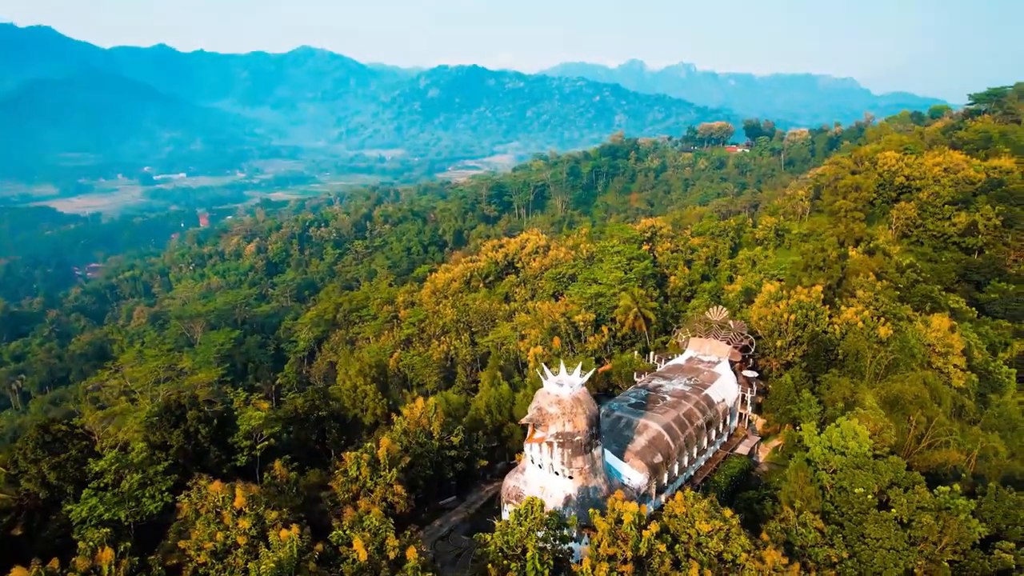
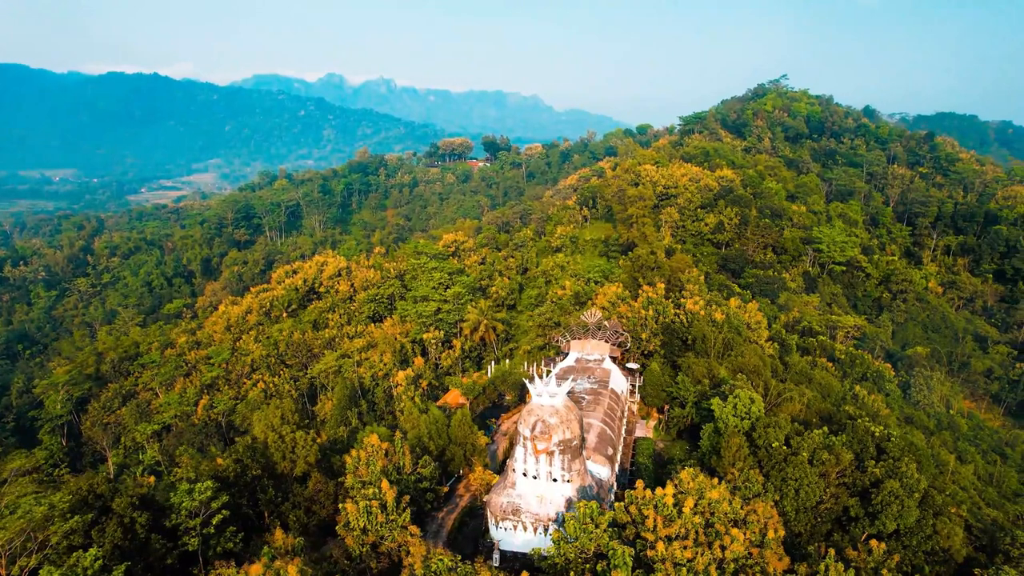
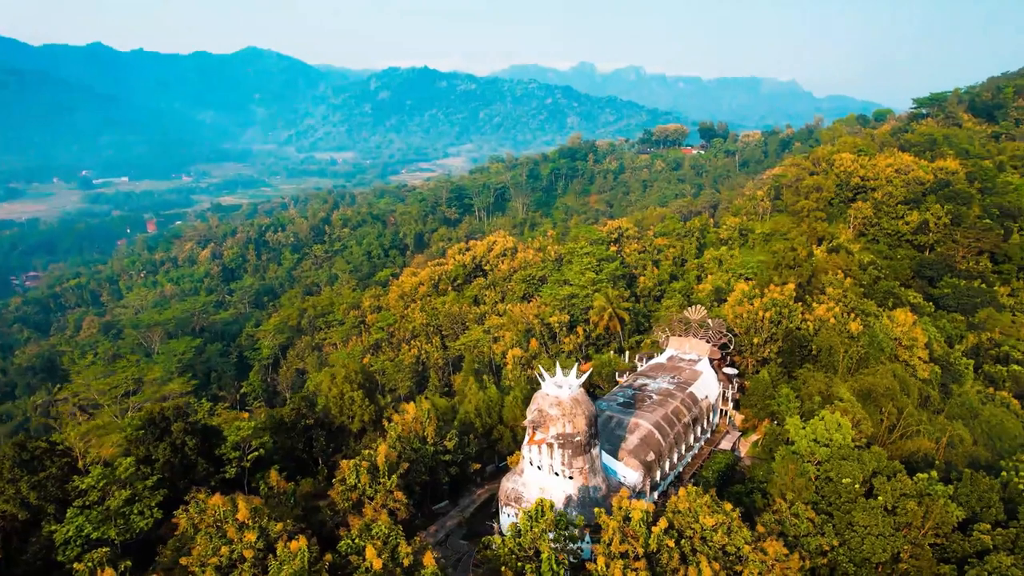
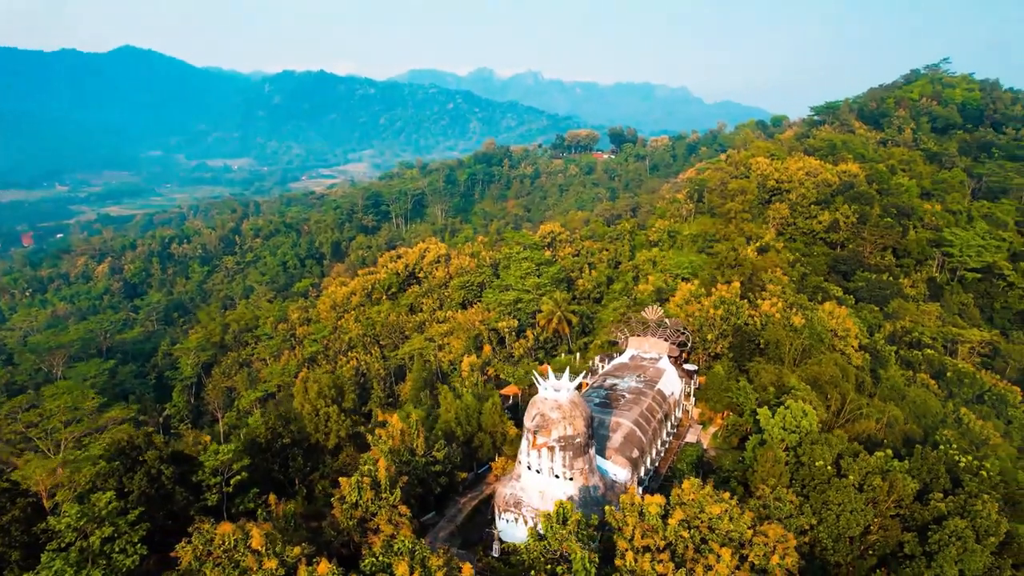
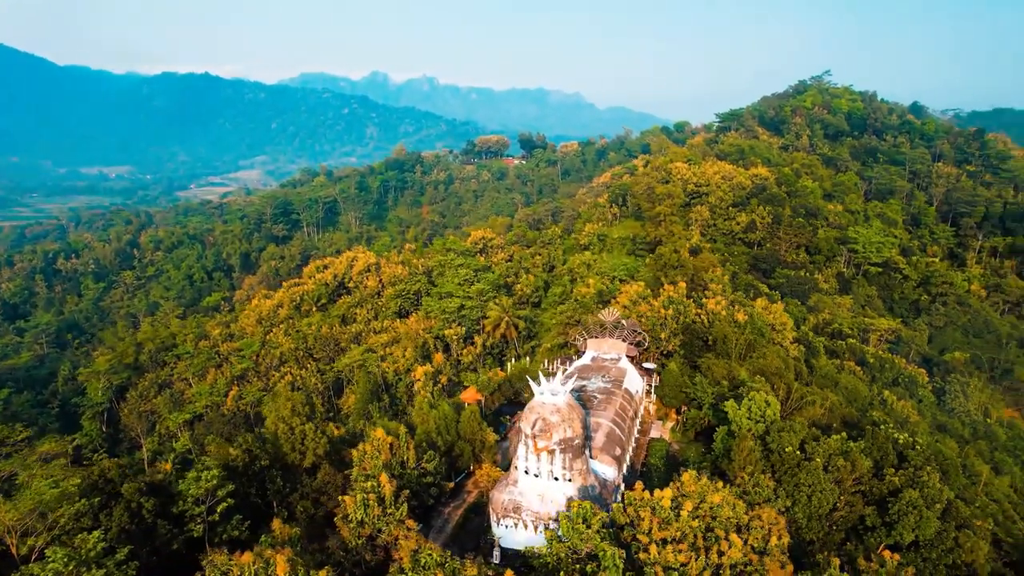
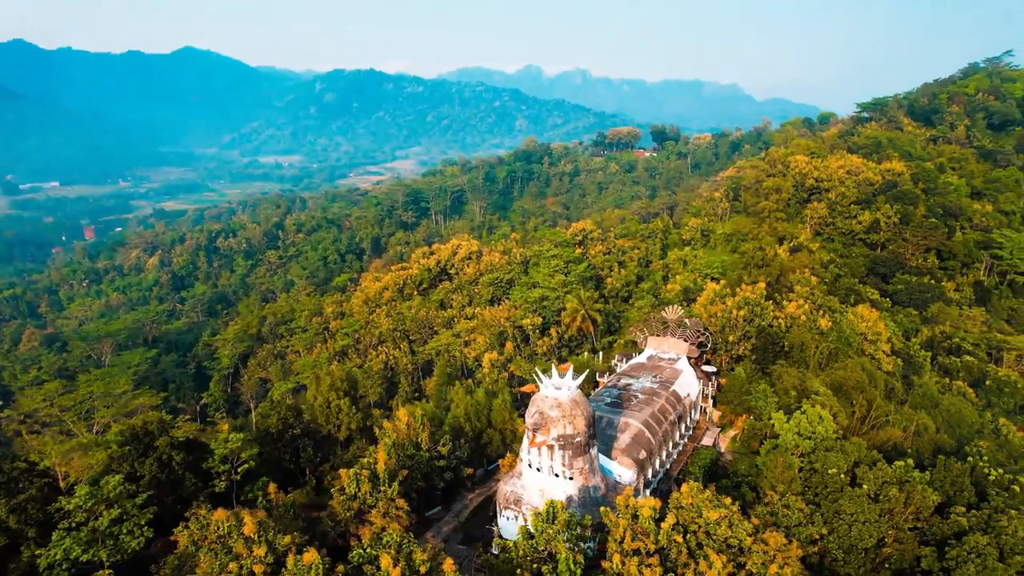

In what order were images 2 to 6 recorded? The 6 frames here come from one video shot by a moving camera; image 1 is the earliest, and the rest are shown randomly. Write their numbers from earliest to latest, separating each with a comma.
3, 6, 4, 5, 2
